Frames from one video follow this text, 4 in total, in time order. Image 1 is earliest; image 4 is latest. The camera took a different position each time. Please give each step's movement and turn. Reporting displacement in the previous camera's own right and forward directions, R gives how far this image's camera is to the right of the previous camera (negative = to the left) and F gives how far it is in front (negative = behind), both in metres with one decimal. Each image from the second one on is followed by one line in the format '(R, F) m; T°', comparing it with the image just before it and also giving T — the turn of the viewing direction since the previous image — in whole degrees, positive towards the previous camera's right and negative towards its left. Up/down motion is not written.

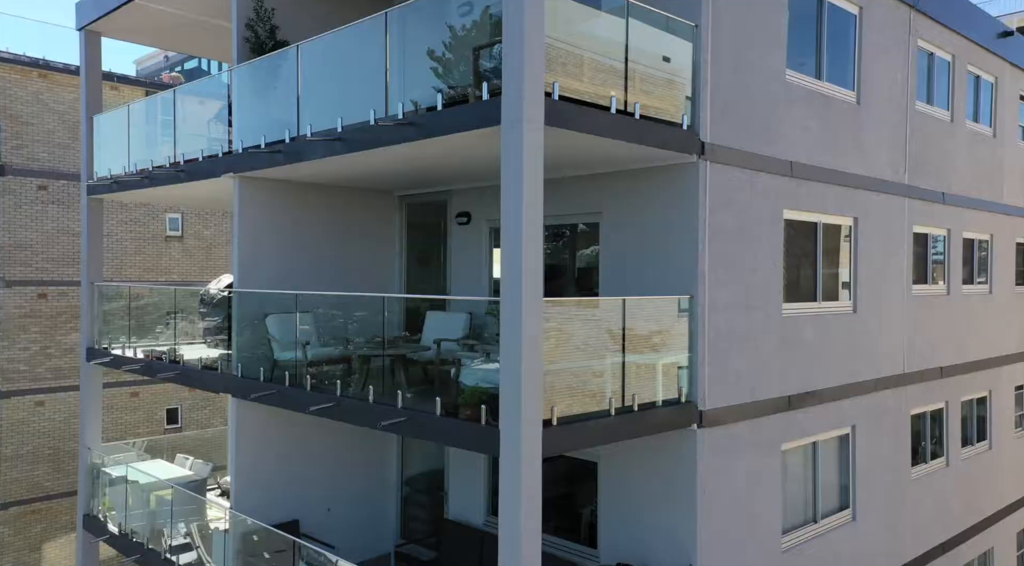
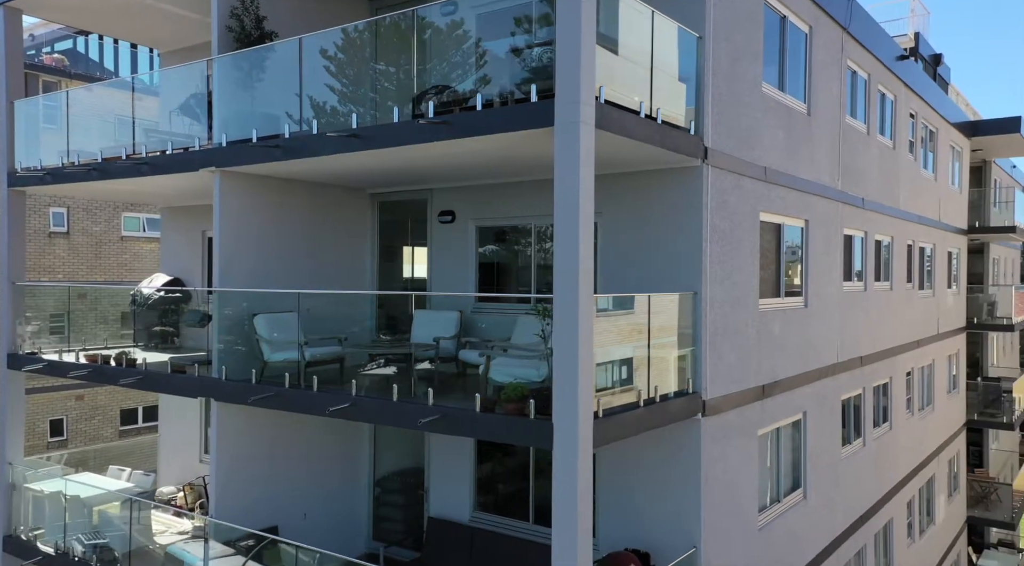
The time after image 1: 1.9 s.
(-2.0, -0.1) m; +11°
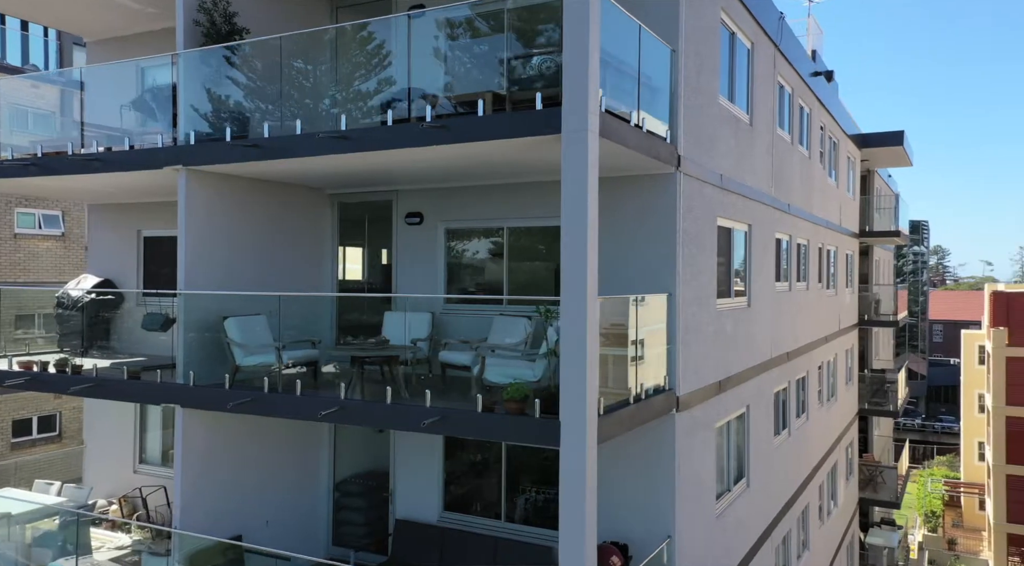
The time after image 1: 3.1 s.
(-1.3, -0.1) m; +9°
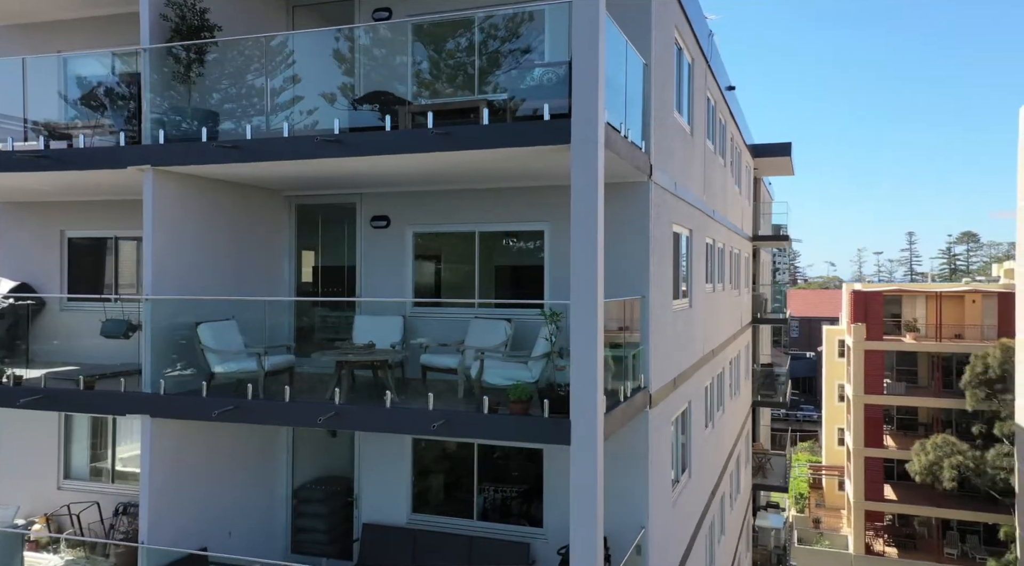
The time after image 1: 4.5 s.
(-1.6, -0.1) m; +10°
